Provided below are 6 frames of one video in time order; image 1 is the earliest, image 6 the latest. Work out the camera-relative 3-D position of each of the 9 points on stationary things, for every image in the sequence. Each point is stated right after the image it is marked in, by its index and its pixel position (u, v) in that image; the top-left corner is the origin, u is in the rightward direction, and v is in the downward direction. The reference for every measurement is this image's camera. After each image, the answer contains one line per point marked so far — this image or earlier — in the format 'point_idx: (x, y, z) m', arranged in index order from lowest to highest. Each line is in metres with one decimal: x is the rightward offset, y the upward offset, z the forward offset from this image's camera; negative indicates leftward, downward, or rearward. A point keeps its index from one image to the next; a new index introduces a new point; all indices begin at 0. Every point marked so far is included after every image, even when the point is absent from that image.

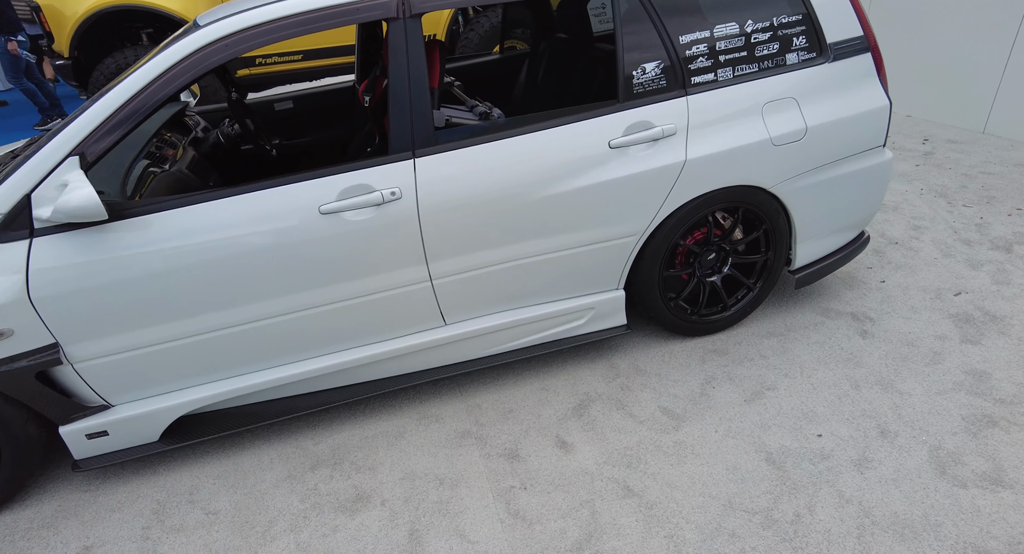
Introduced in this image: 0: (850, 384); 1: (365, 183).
0: (+1.4, -0.4, +2.4) m
1: (-0.5, +0.3, +2.2) m
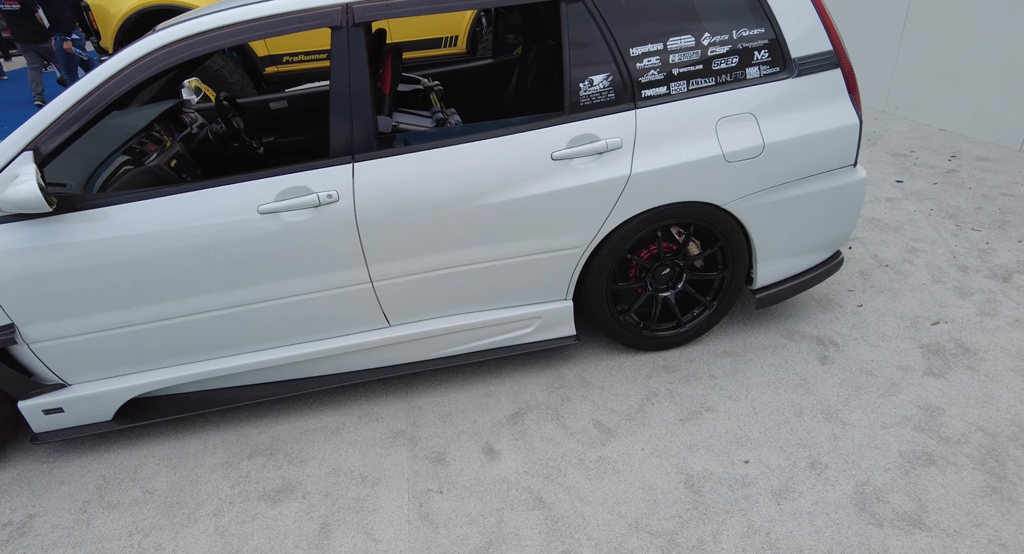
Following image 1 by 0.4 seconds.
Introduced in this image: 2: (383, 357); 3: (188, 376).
0: (+1.1, -0.5, +2.4) m
1: (-0.8, +0.3, +2.2) m
2: (-0.6, -0.3, +2.6) m
3: (-1.4, -0.4, +2.4) m
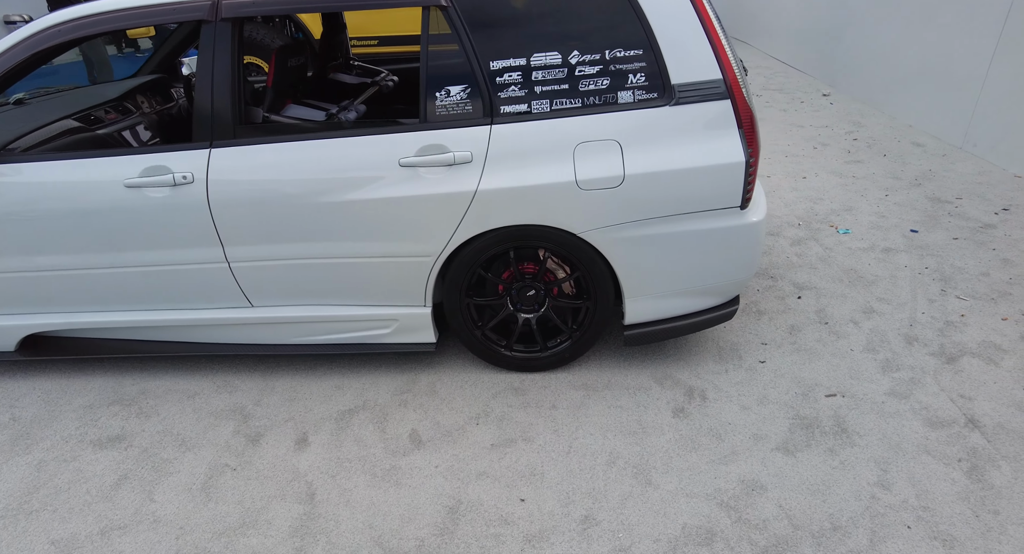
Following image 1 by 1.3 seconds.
0: (+0.4, -0.7, +2.2) m
1: (-1.4, +0.5, +2.4) m
2: (-1.2, -0.3, +2.7) m
3: (-2.0, -0.2, +2.7) m
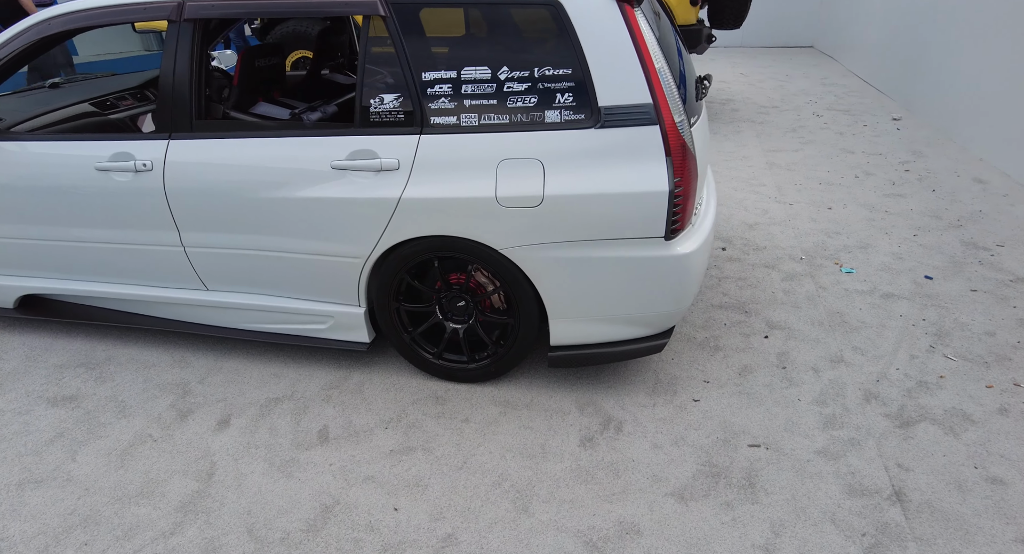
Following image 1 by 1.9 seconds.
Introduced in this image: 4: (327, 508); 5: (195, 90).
0: (-0.1, -0.8, +2.2) m
1: (-1.7, +0.5, +2.6) m
2: (-1.5, -0.2, +2.9) m
3: (-2.3, -0.1, +3.0) m
4: (-0.7, -0.8, +2.1) m
5: (-1.4, +0.8, +2.6) m
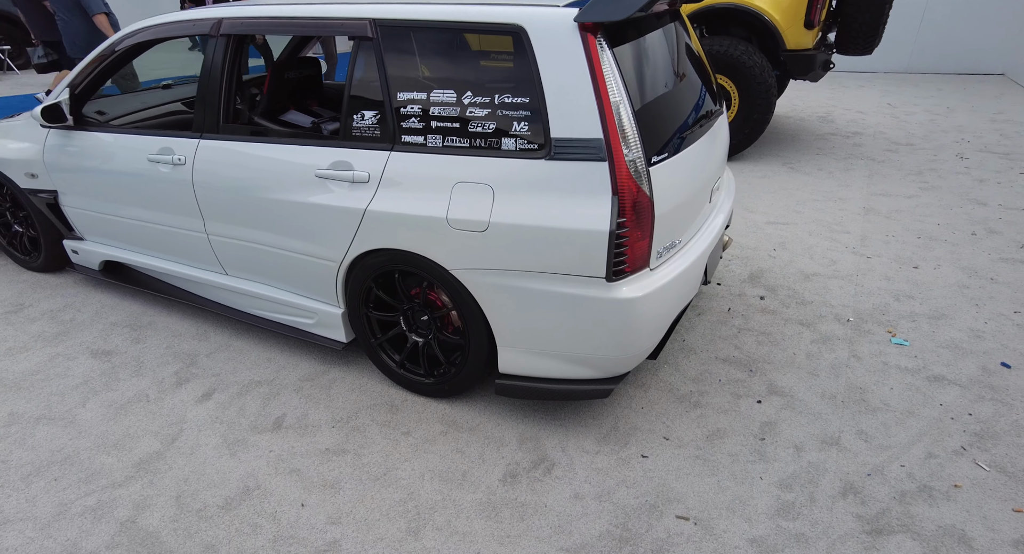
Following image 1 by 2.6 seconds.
0: (-0.4, -0.8, +2.2) m
1: (-1.7, +0.6, +3.0) m
2: (-1.6, -0.1, +3.3) m
3: (-2.3, +0.1, +3.5) m
4: (-1.0, -0.8, +2.3) m
5: (-1.4, +0.9, +2.9) m
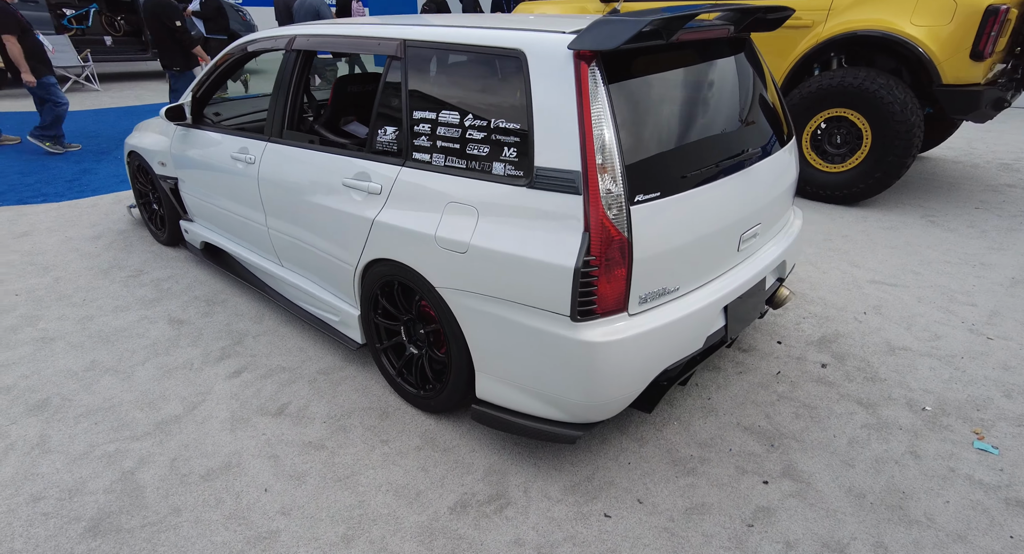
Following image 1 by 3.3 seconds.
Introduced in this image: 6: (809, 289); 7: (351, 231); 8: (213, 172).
0: (-0.6, -0.9, +2.3) m
1: (-1.5, +0.7, +3.4) m
2: (-1.4, -0.1, +3.6) m
3: (-2.0, +0.2, +4.0) m
4: (-1.2, -0.8, +2.5) m
5: (-1.2, +0.9, +3.2) m
6: (+1.9, -0.1, +3.9) m
7: (-0.7, +0.2, +2.7) m
8: (-1.9, +0.7, +3.7) m
